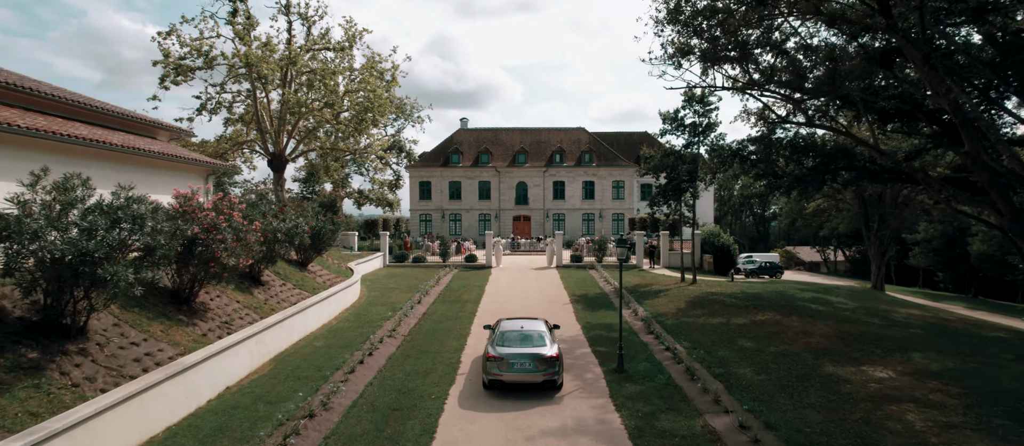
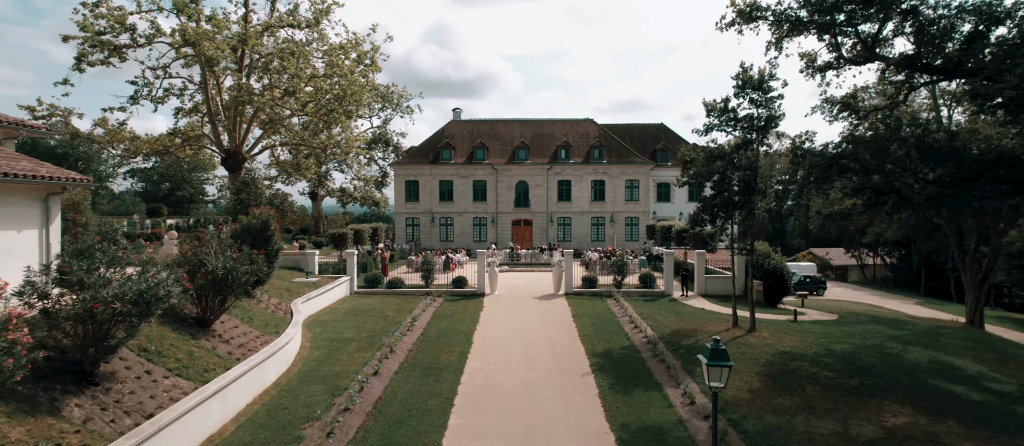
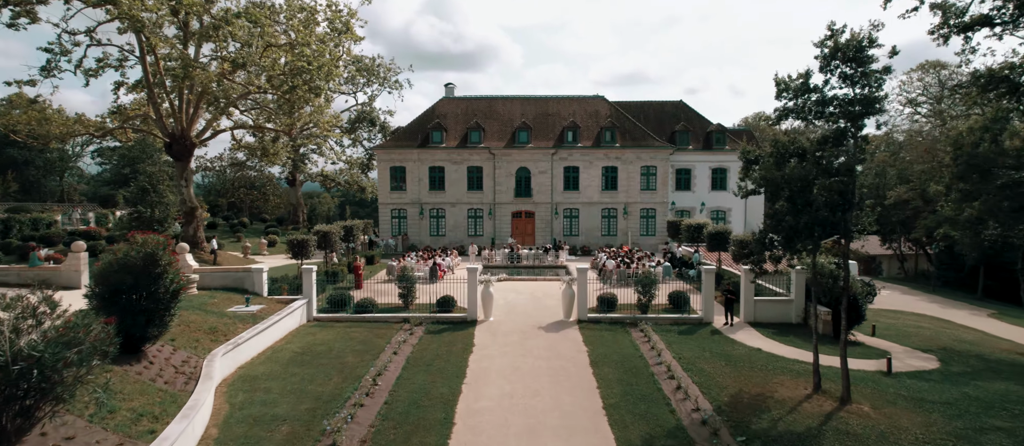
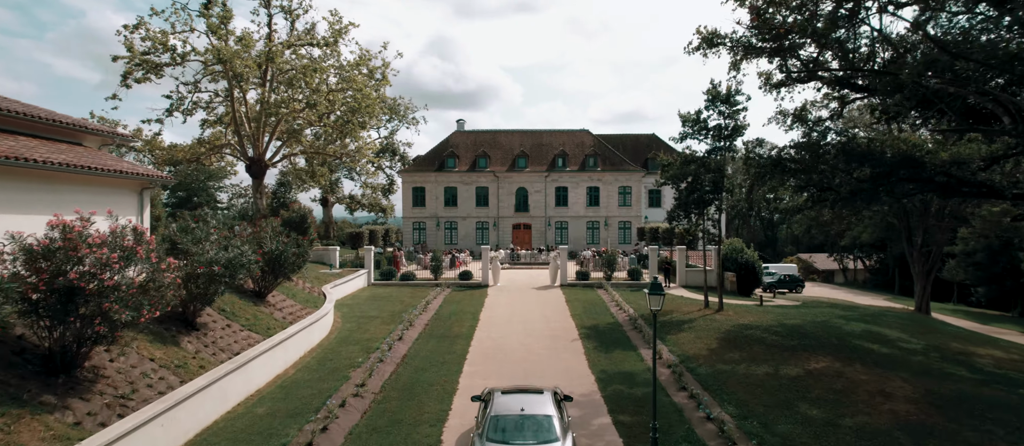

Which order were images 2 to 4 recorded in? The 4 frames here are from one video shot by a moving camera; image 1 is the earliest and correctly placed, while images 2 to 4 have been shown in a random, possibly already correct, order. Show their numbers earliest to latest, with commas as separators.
4, 2, 3
